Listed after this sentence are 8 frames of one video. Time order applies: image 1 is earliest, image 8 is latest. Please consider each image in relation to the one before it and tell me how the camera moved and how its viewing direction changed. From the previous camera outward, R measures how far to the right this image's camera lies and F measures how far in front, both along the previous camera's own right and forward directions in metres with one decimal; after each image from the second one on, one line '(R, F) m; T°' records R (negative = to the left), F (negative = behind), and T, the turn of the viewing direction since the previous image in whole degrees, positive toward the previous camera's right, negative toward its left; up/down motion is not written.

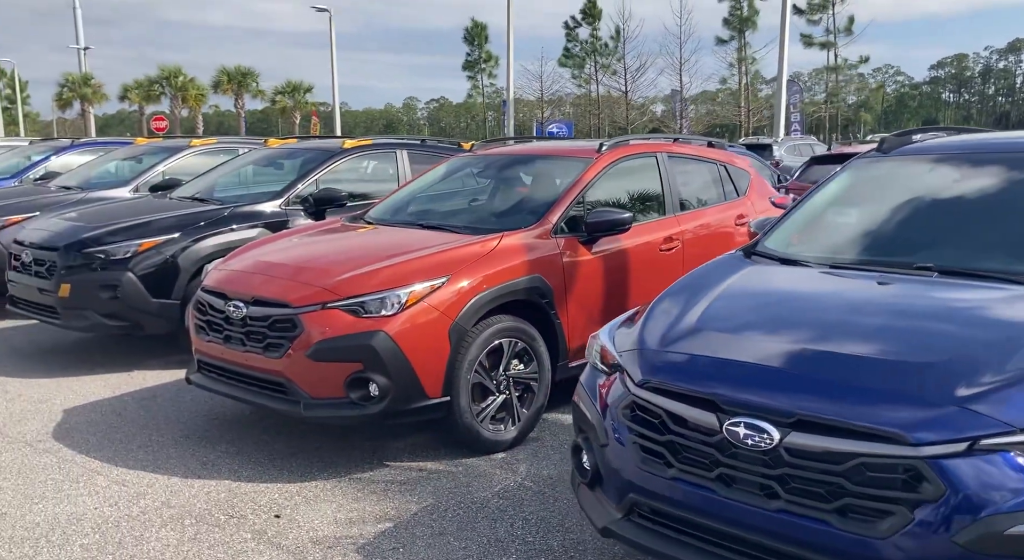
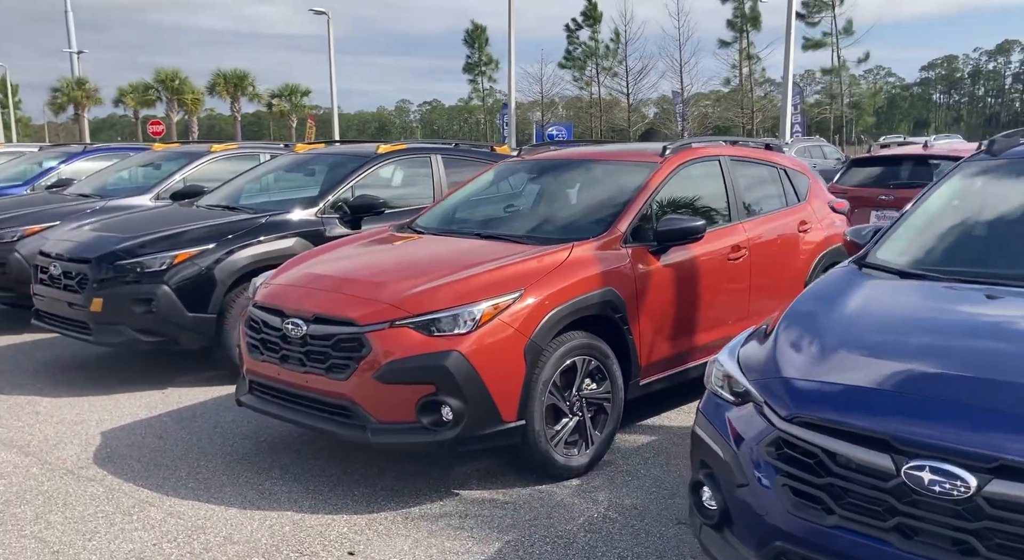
(-0.4, +0.2) m; 0°
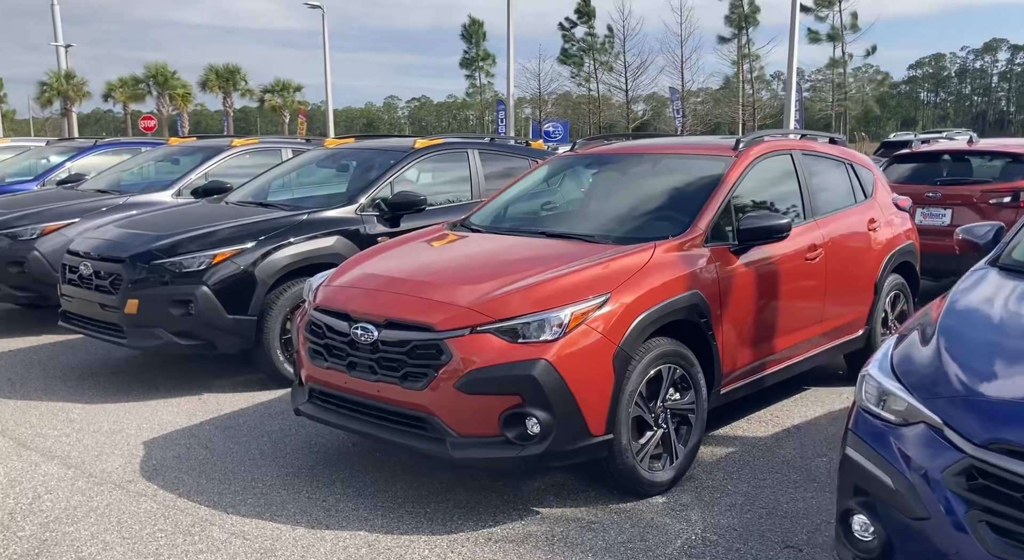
(-0.4, +0.2) m; 0°
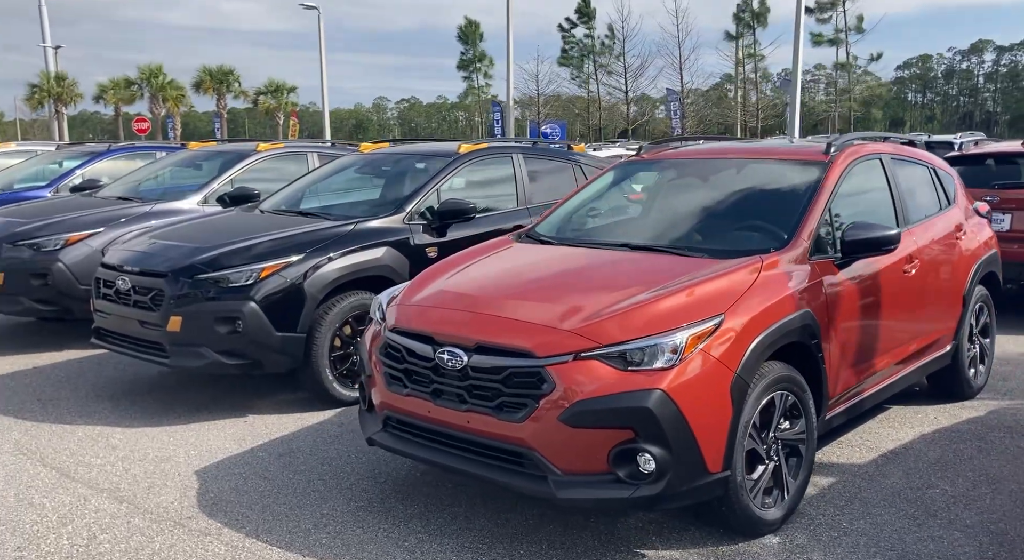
(-0.4, +0.3) m; 0°
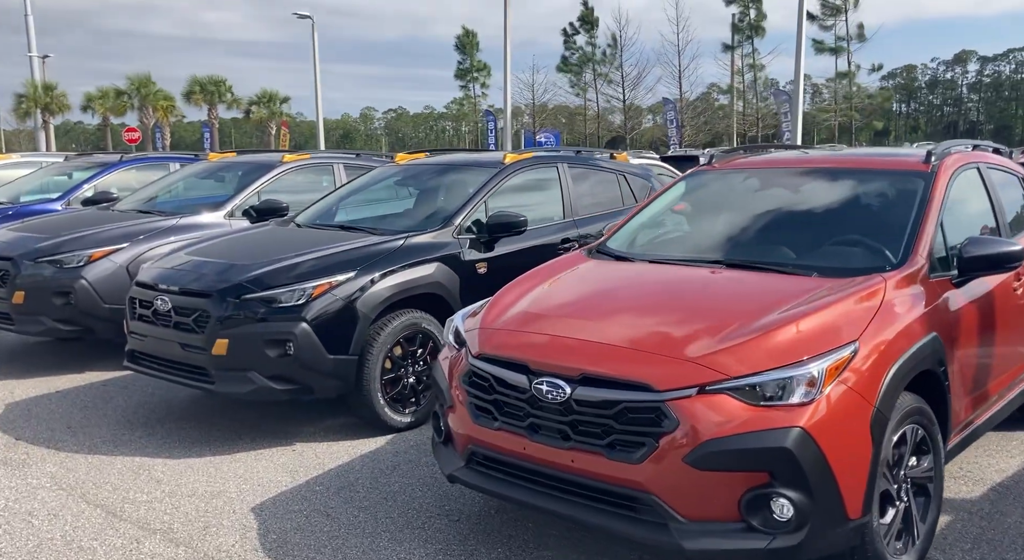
(-0.4, +0.3) m; 0°
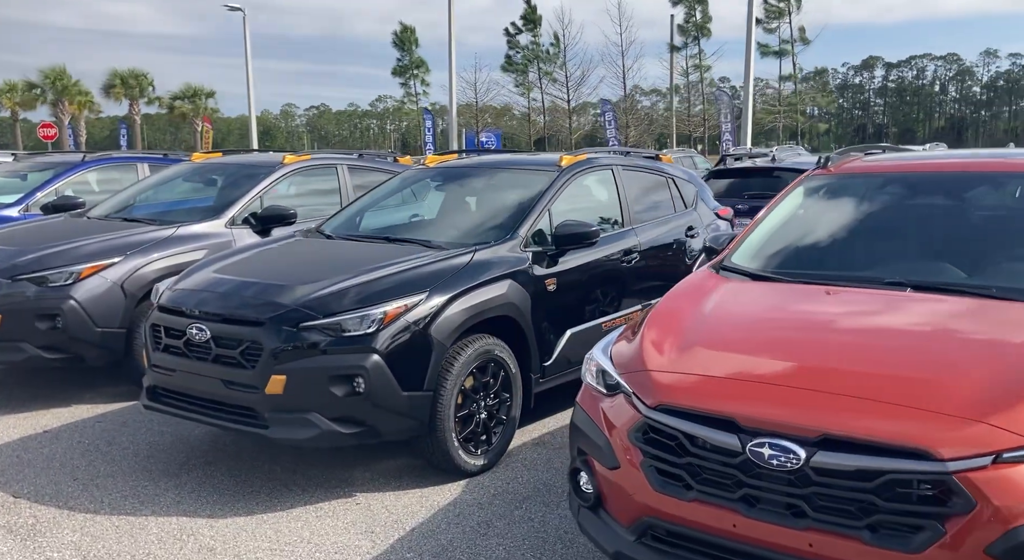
(-0.8, +0.7) m; +4°
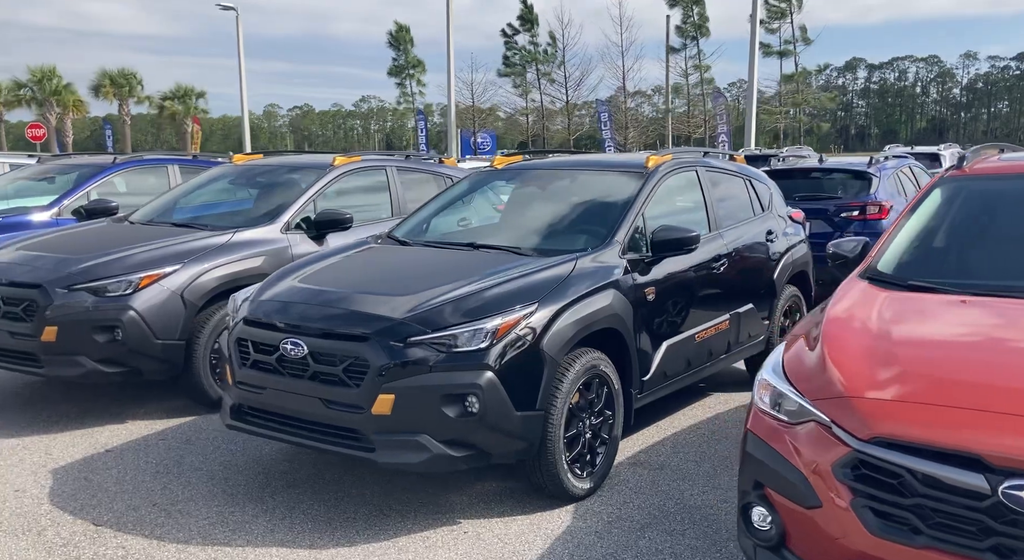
(-0.6, +0.3) m; 0°
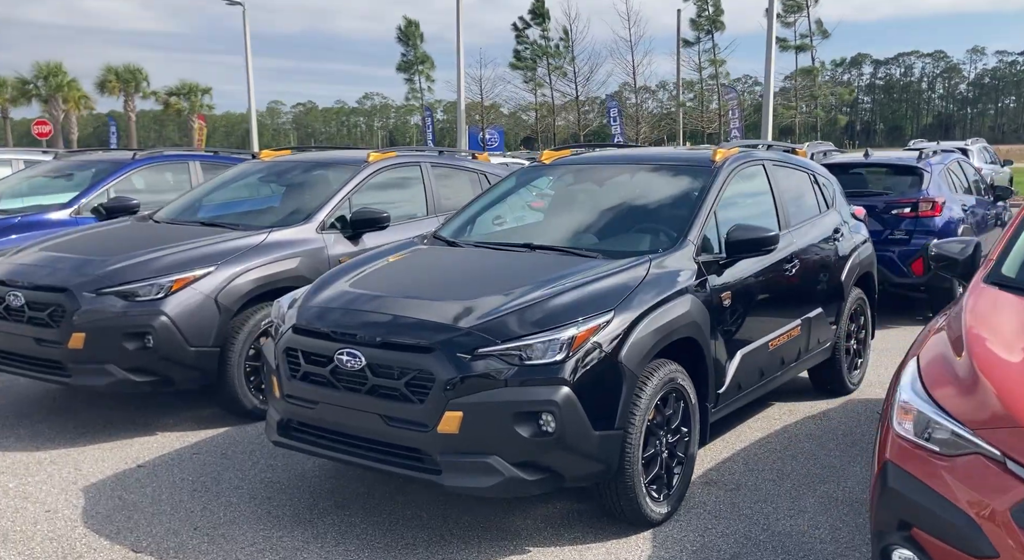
(-0.3, +0.3) m; -1°
